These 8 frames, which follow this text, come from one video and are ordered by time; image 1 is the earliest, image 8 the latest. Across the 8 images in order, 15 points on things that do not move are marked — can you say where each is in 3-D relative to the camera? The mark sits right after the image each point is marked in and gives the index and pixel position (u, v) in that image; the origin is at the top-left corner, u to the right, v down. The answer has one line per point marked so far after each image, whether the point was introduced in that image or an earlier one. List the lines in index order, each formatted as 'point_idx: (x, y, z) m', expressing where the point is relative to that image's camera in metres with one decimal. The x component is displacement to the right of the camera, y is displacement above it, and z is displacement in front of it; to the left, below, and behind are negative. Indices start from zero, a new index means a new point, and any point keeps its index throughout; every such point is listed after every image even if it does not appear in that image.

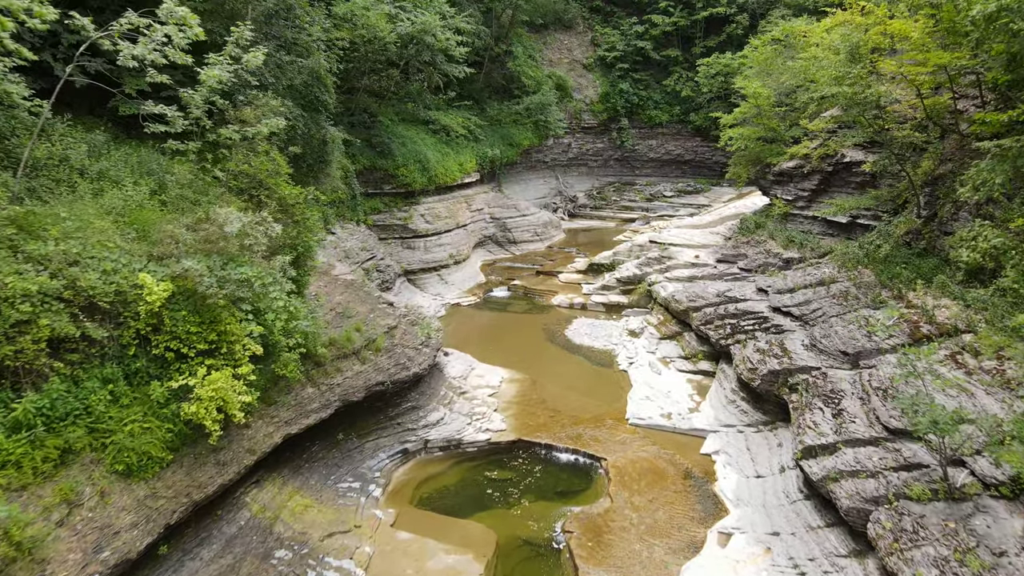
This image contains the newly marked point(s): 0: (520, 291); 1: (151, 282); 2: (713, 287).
0: (+0.2, -0.1, +19.3) m
1: (-3.2, +0.1, +6.6) m
2: (+4.1, 0.0, +14.8) m
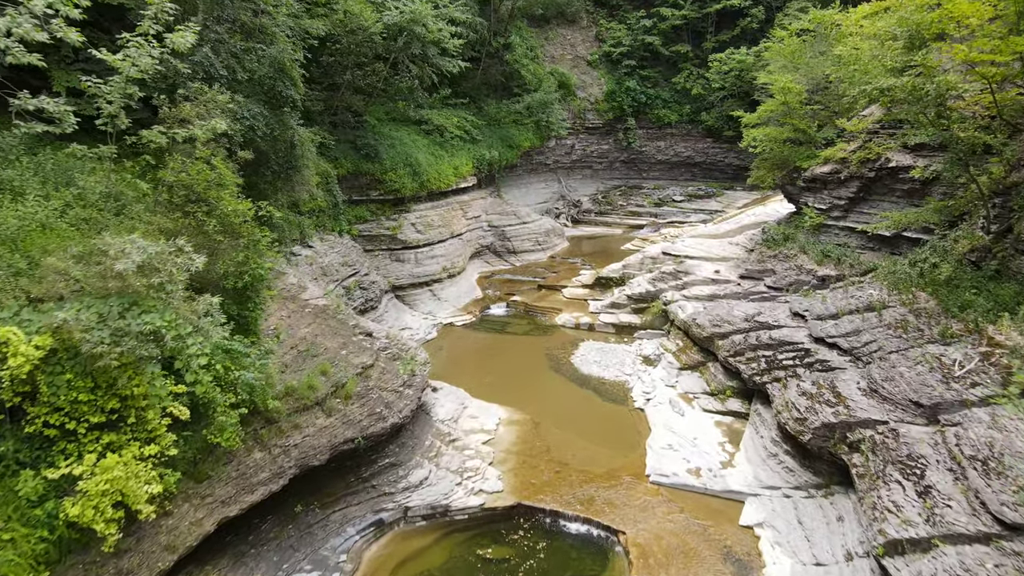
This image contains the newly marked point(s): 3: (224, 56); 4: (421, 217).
0: (+0.2, -0.5, +17.5) m
1: (-3.3, -0.3, +4.8) m
2: (+4.0, -0.4, +13.0) m
3: (-3.6, +2.9, +9.2) m
4: (-2.3, +1.8, +18.7) m
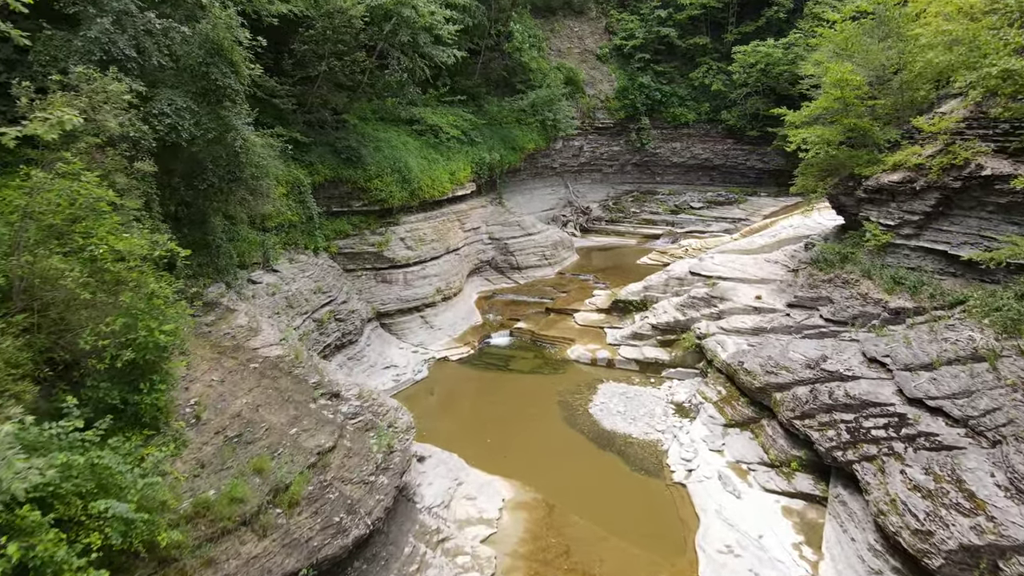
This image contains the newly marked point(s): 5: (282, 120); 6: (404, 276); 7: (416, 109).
0: (+0.3, -1.0, +15.1) m
1: (-3.2, -0.9, +2.4) m
2: (+4.1, -0.9, +10.6) m
3: (-3.5, +2.4, +6.8) m
4: (-2.2, +1.3, +16.3) m
5: (-4.4, +3.2, +14.1) m
6: (-2.3, +0.3, +15.4) m
7: (-2.5, +4.6, +18.8) m
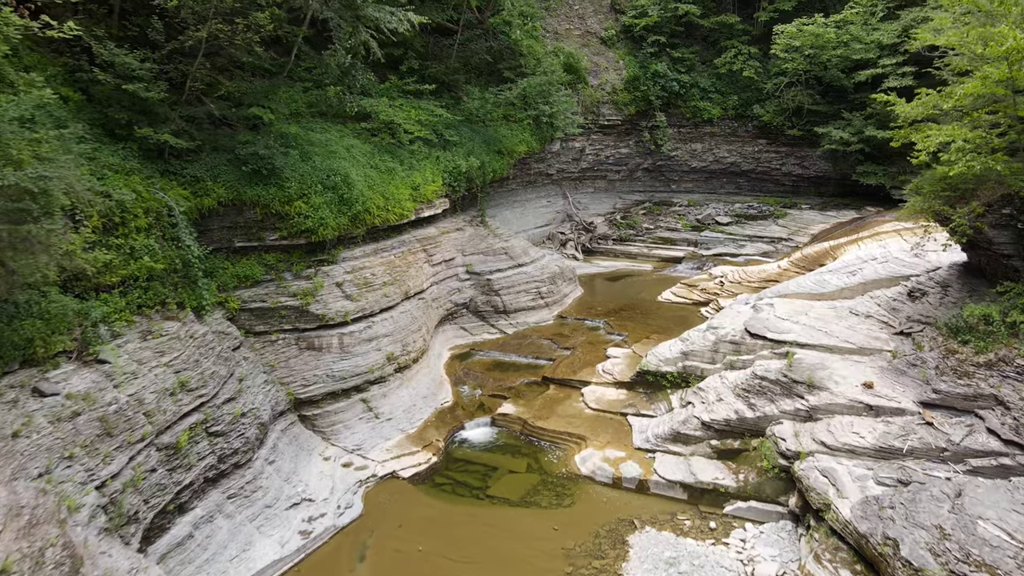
0: (0.0, -2.0, +10.4) m
1: (-3.3, -1.9, -2.3) m
2: (+3.9, -1.9, +6.0) m
3: (-3.7, +1.3, +2.0) m
4: (-2.5, +0.3, +11.6) m
5: (-4.7, +2.2, +9.4) m
6: (-2.5, -0.7, +10.7) m
7: (-2.8, +3.6, +14.1) m
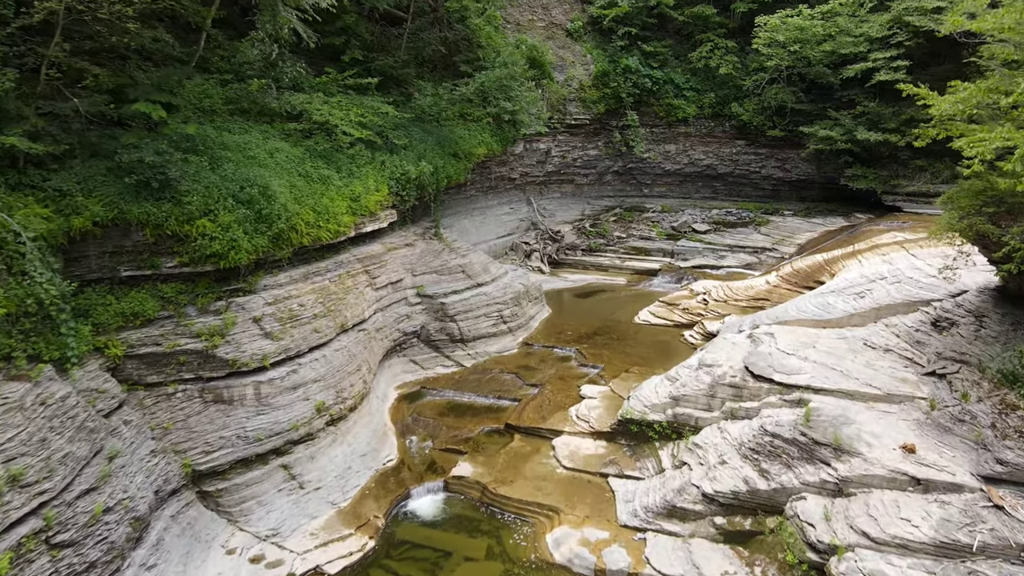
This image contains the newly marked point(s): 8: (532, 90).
0: (-0.5, -2.4, +8.5) m
1: (-3.2, -2.4, -4.3) m
2: (+3.6, -2.3, +4.3) m
3: (-3.8, +0.9, 0.0) m
4: (-3.1, -0.2, +9.6) m
5: (-5.2, +1.7, +7.3) m
6: (-3.1, -1.2, +8.7) m
7: (-3.5, +3.2, +12.1) m
8: (+0.5, +5.0, +18.3) m
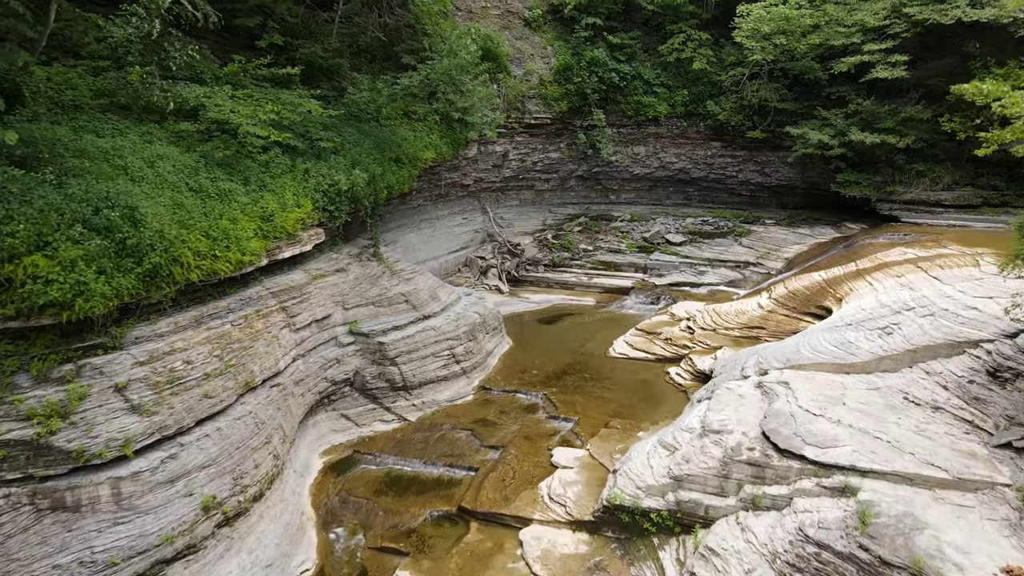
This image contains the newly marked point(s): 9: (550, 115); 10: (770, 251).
0: (-0.8, -2.9, +6.3) m
1: (-2.8, -2.9, -6.7) m
2: (+3.5, -2.8, +2.3) m
3: (-3.7, +0.3, -2.5) m
4: (-3.5, -0.7, +7.2) m
5: (-5.5, +1.2, +4.7) m
6: (-3.5, -1.7, +6.3) m
7: (-4.2, +2.6, +9.6) m
8: (-0.6, +4.5, +16.1) m
9: (+0.9, +4.2, +17.8) m
10: (+5.7, +0.8, +16.1) m
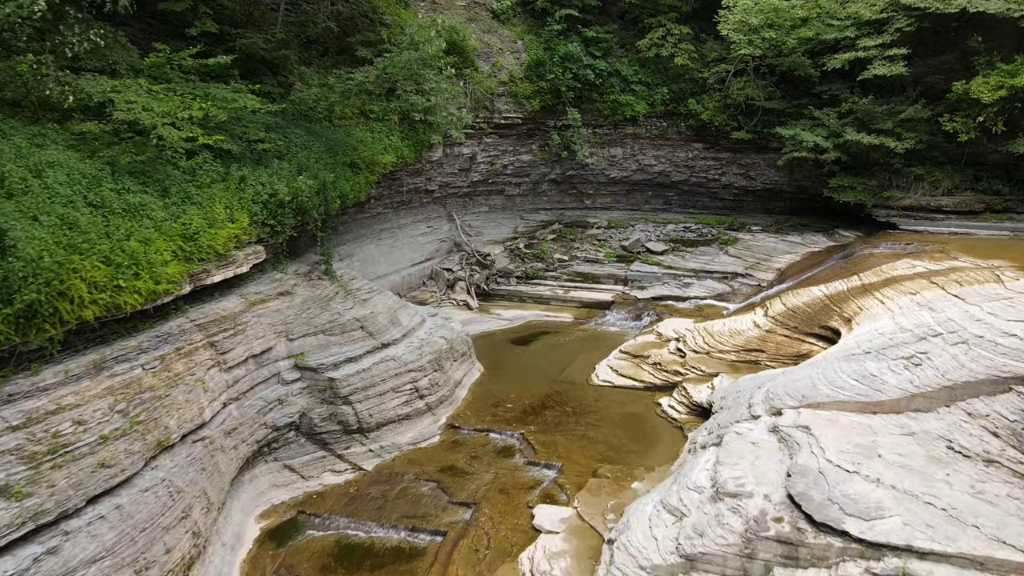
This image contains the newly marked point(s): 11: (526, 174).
0: (-1.0, -3.3, +4.9) m
1: (-2.4, -3.2, -8.2) m
2: (+3.5, -3.0, +1.1) m
3: (-3.5, 0.0, -4.0) m
4: (-3.7, -1.0, +5.7) m
5: (-5.6, +0.8, +3.1) m
6: (-3.6, -2.1, +4.8) m
7: (-4.5, +2.3, +8.1) m
8: (-1.2, +4.2, +14.7) m
9: (+0.2, +3.9, +16.4) m
10: (+5.1, +0.6, +15.0) m
11: (+0.3, +2.7, +17.4) m
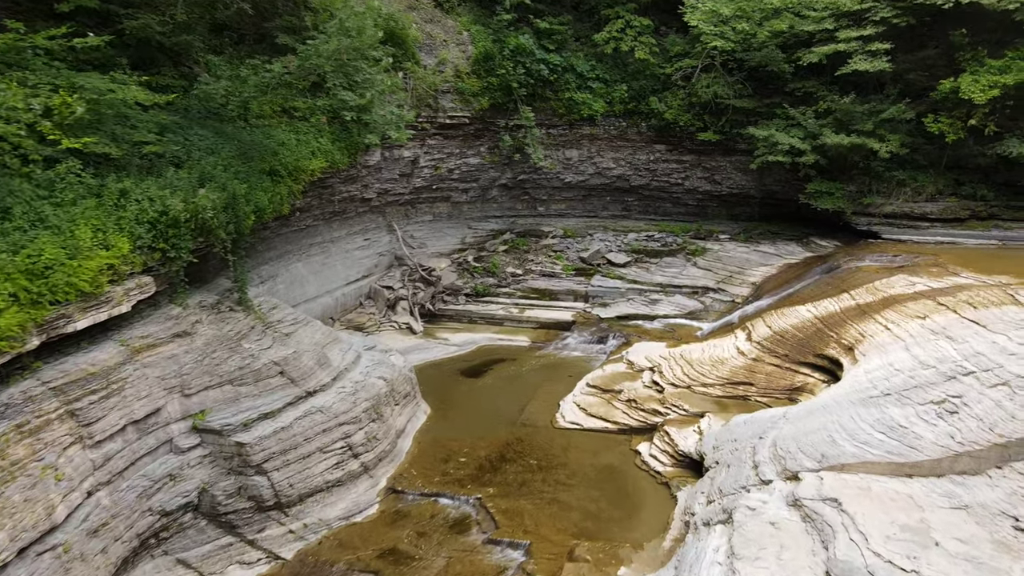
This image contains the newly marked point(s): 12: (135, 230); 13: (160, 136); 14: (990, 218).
0: (-1.1, -3.6, +3.2) m
1: (-1.5, -3.6, -10.0) m
2: (+3.7, -3.3, -0.3) m
3: (-3.0, -0.4, -5.9) m
4: (-3.9, -1.5, +3.8) m
5: (-5.7, +0.4, +1.1) m
6: (-3.7, -2.5, +2.9) m
7: (-4.9, +1.8, +6.1) m
8: (-2.2, +3.8, +13.0) m
9: (-0.9, +3.5, +14.8) m
10: (+4.1, +0.3, +13.7) m
11: (-0.8, +2.3, +15.8) m
12: (-3.7, +0.6, +7.1) m
13: (-4.0, +1.8, +8.4) m
14: (+8.3, +1.2, +12.6) m
